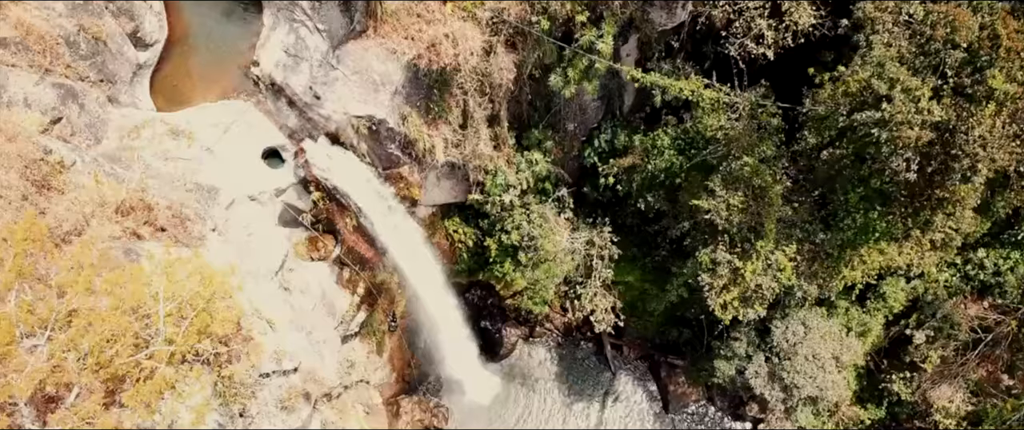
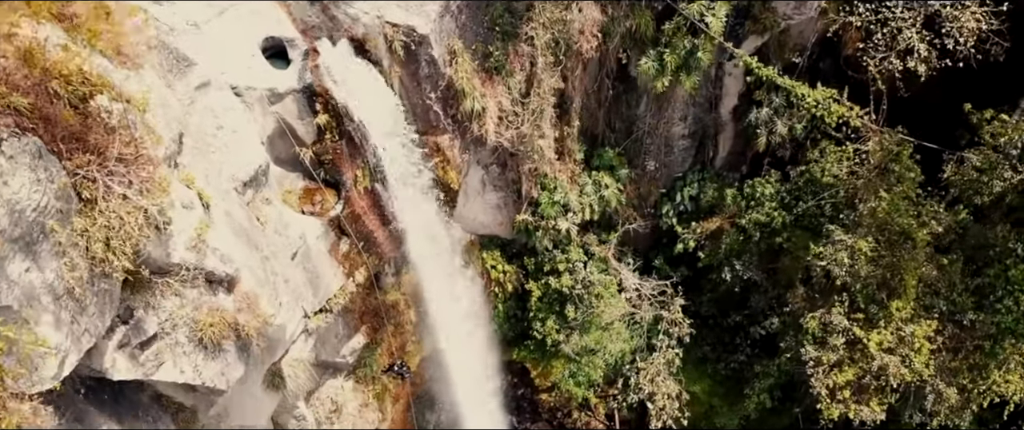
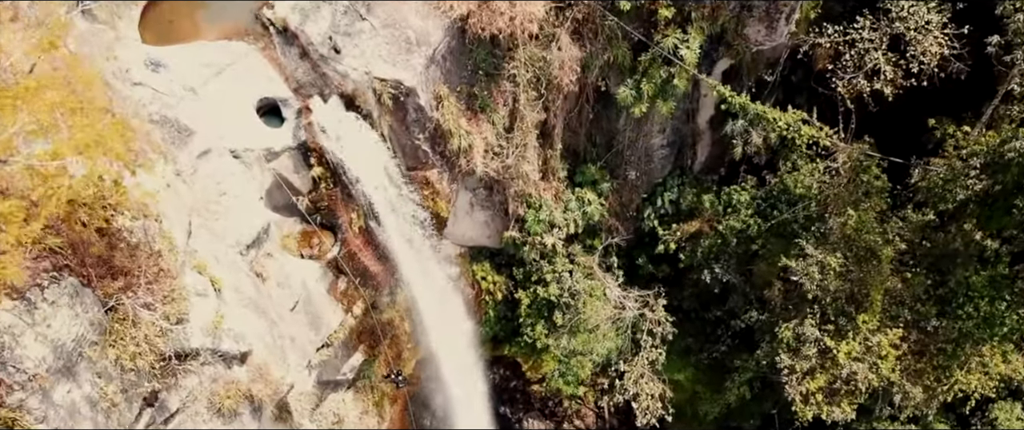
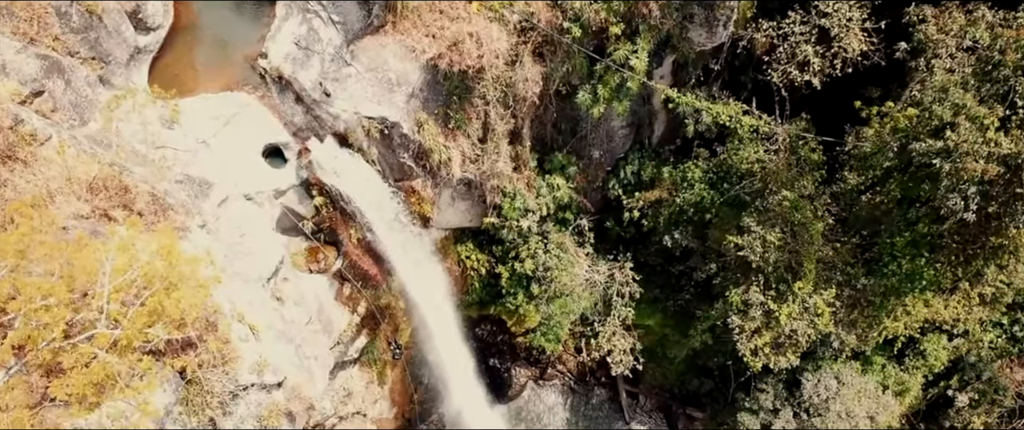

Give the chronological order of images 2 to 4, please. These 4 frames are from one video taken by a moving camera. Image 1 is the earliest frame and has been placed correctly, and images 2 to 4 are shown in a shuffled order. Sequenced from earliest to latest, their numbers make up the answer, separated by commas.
4, 3, 2
